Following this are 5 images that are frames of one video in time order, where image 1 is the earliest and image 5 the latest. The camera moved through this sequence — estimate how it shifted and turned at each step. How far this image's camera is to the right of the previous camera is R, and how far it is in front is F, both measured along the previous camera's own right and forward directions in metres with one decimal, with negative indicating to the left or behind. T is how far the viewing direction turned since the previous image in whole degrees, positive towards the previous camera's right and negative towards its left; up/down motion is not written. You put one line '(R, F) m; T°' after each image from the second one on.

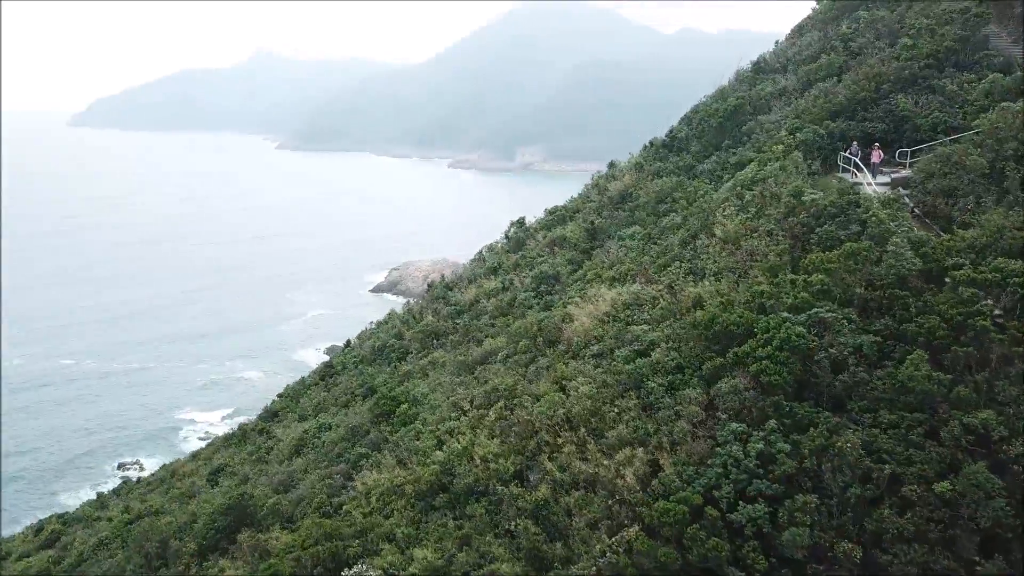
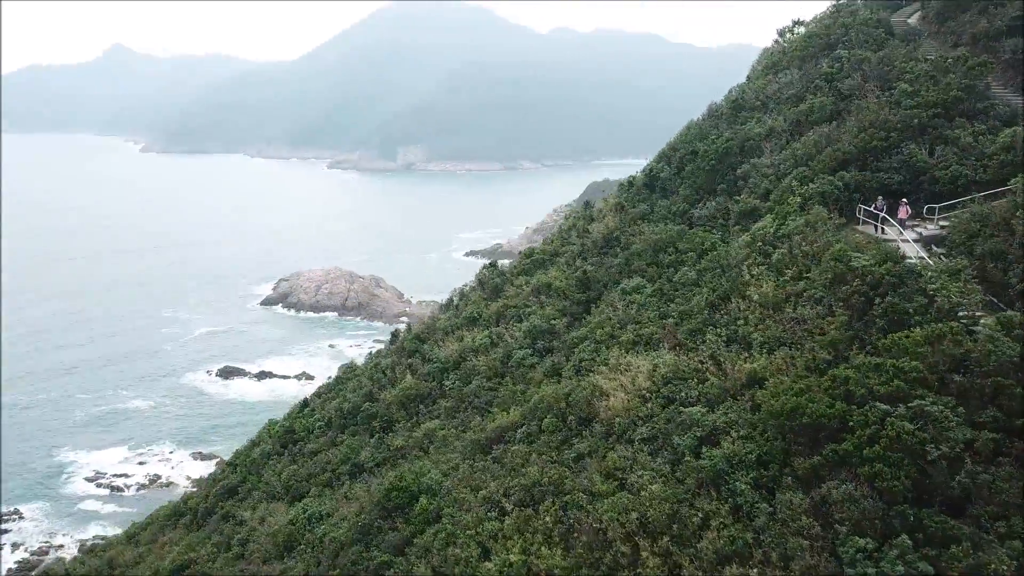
(-2.0, +1.3) m; +8°
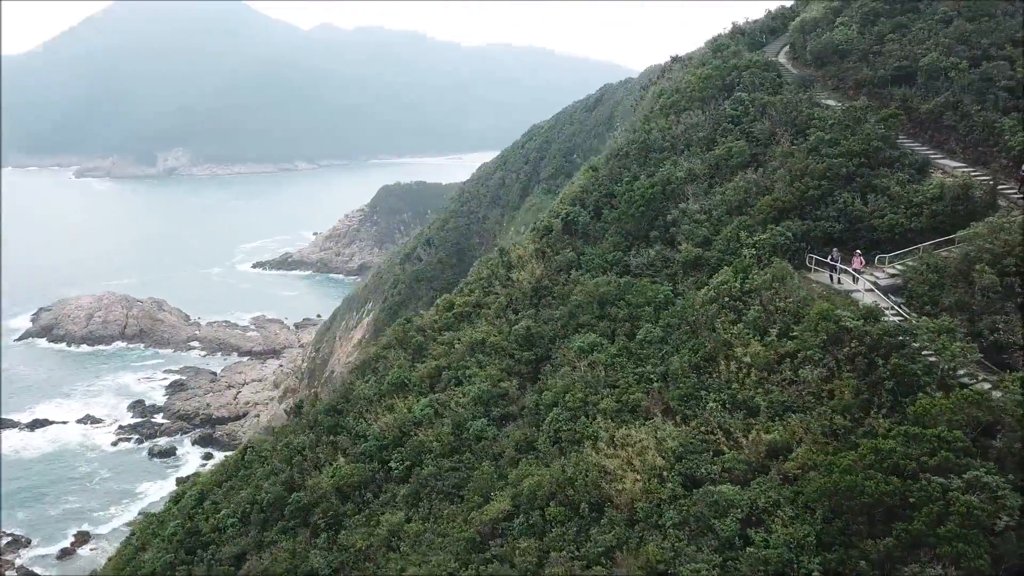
(-2.8, +1.3) m; +15°
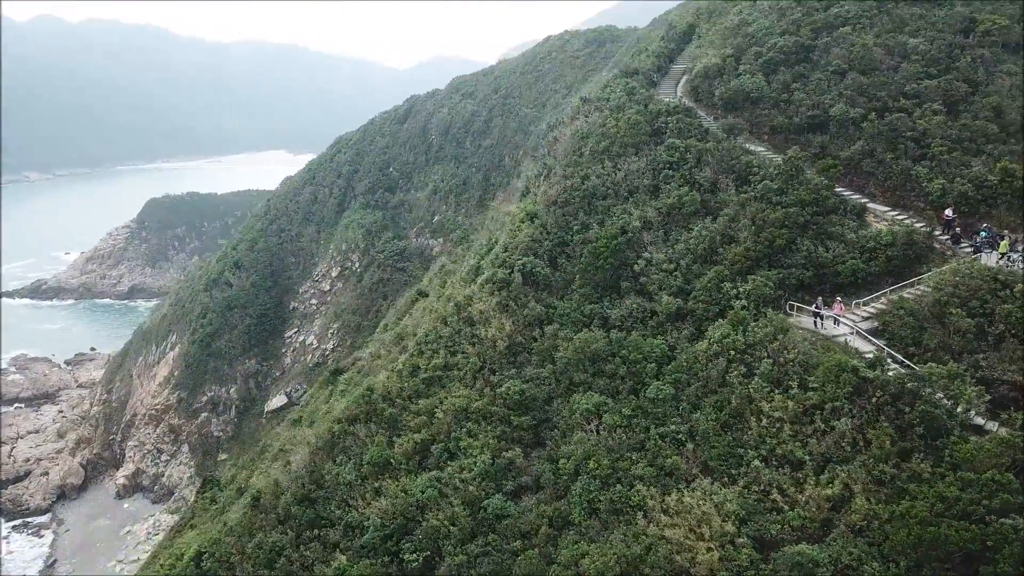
(-3.8, +0.9) m; +16°
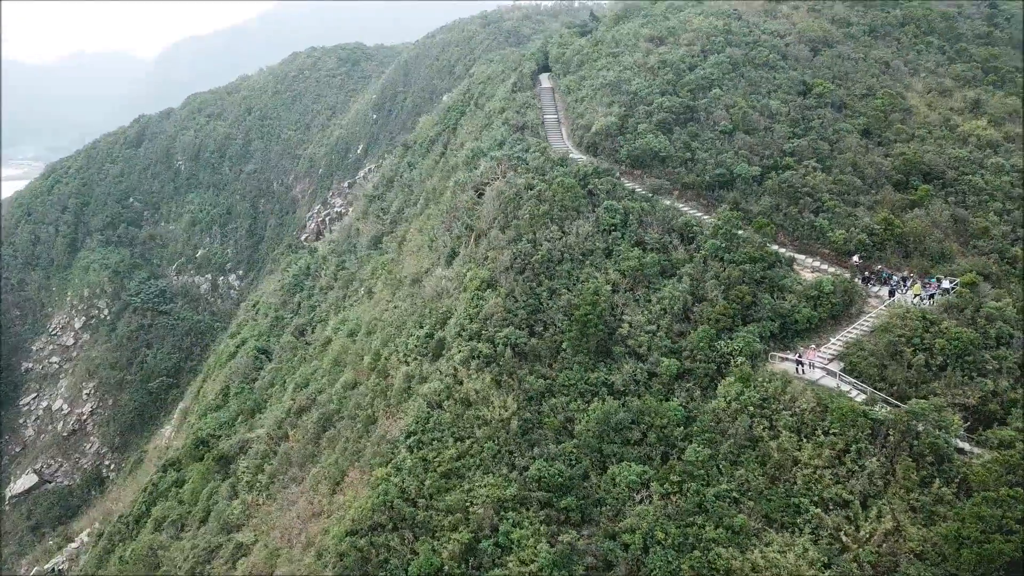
(-5.8, +1.1) m; +22°
